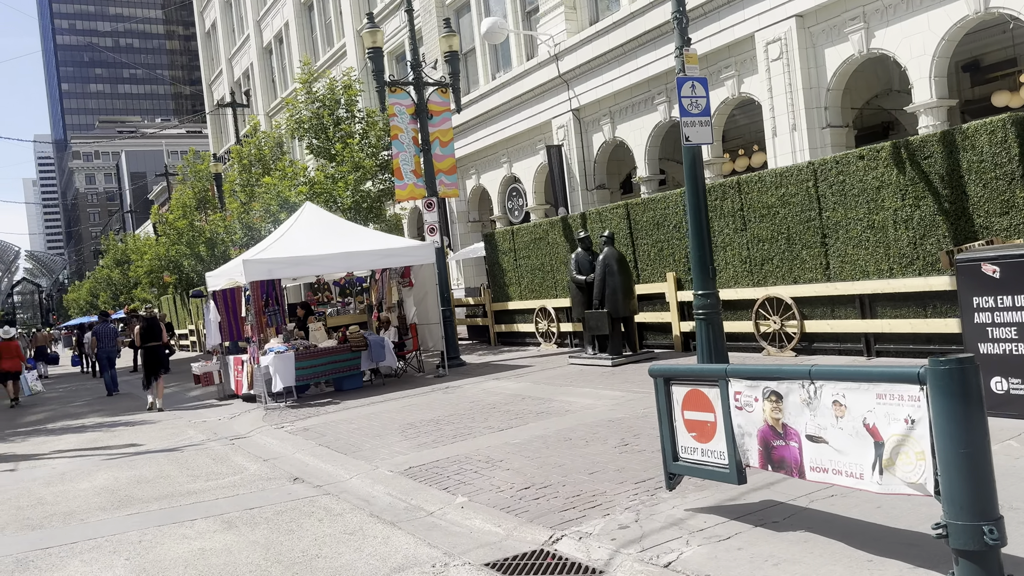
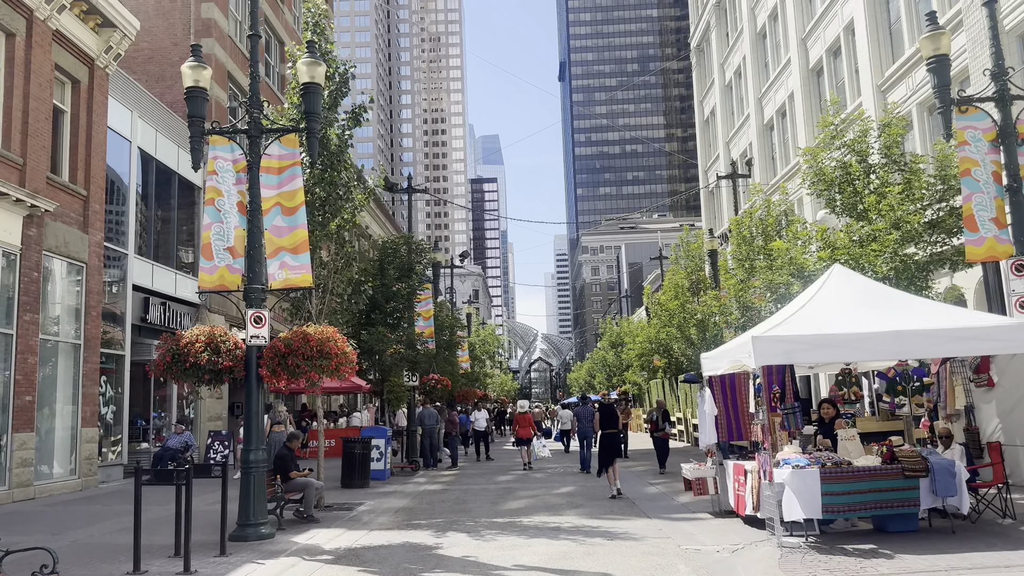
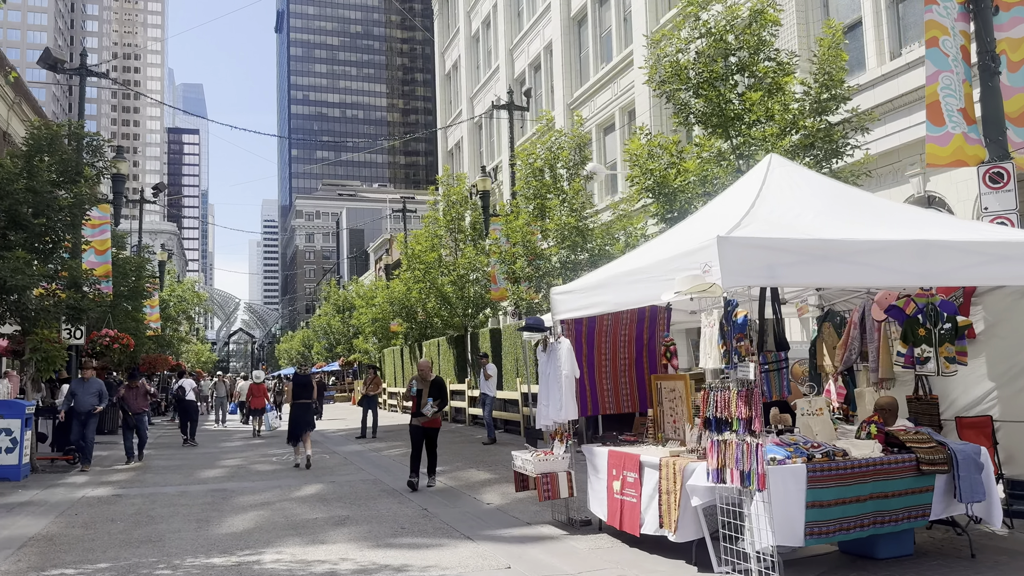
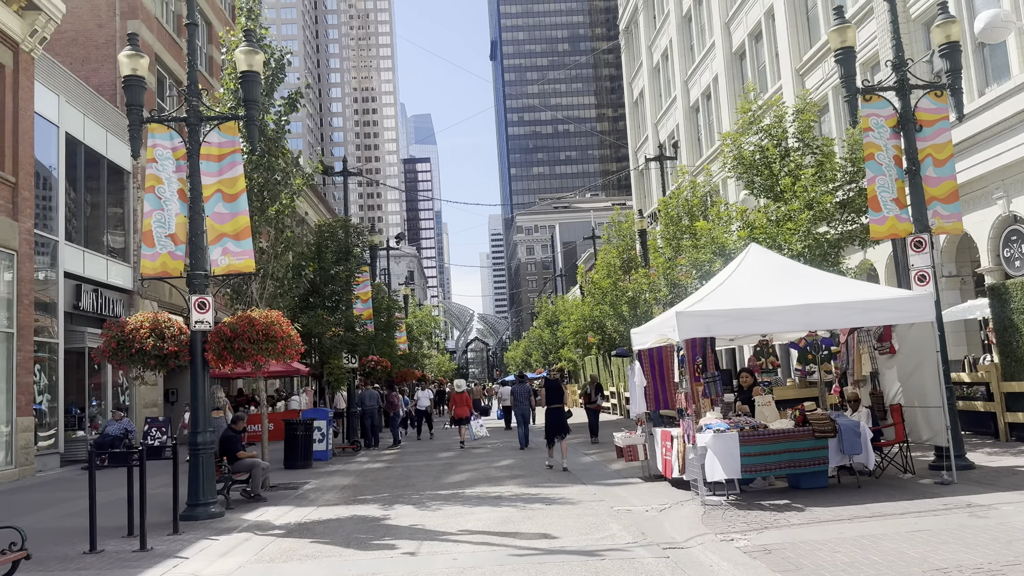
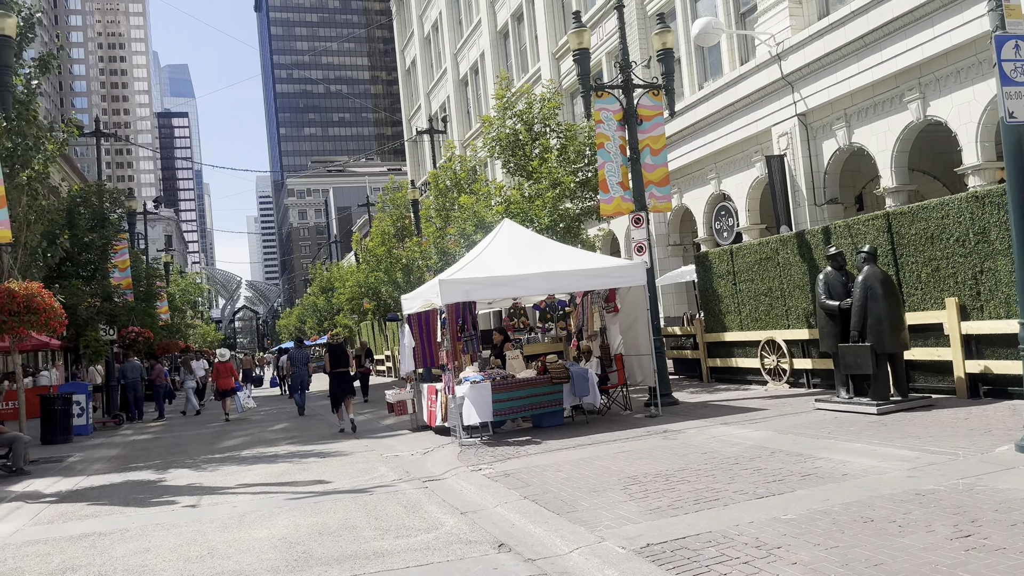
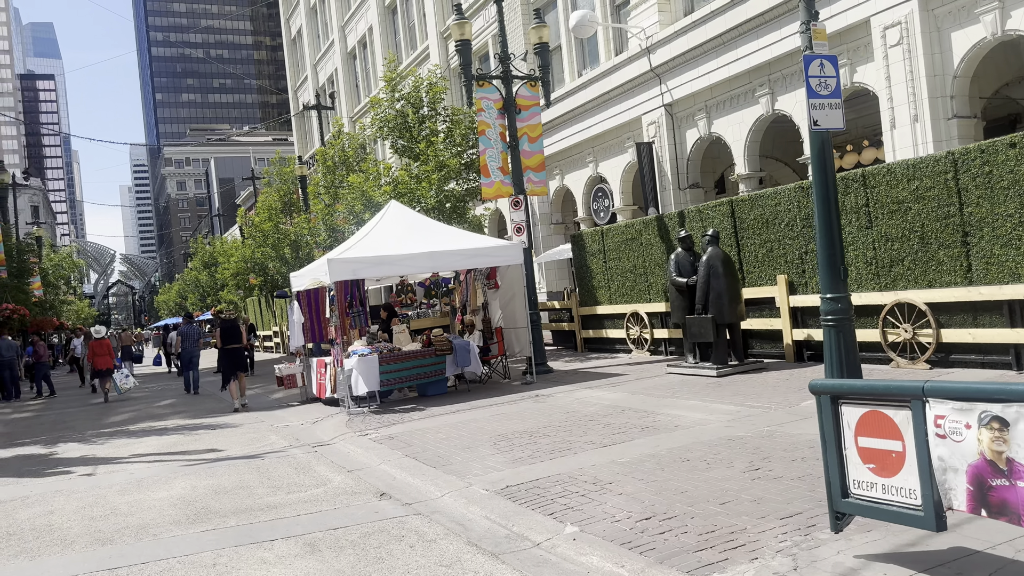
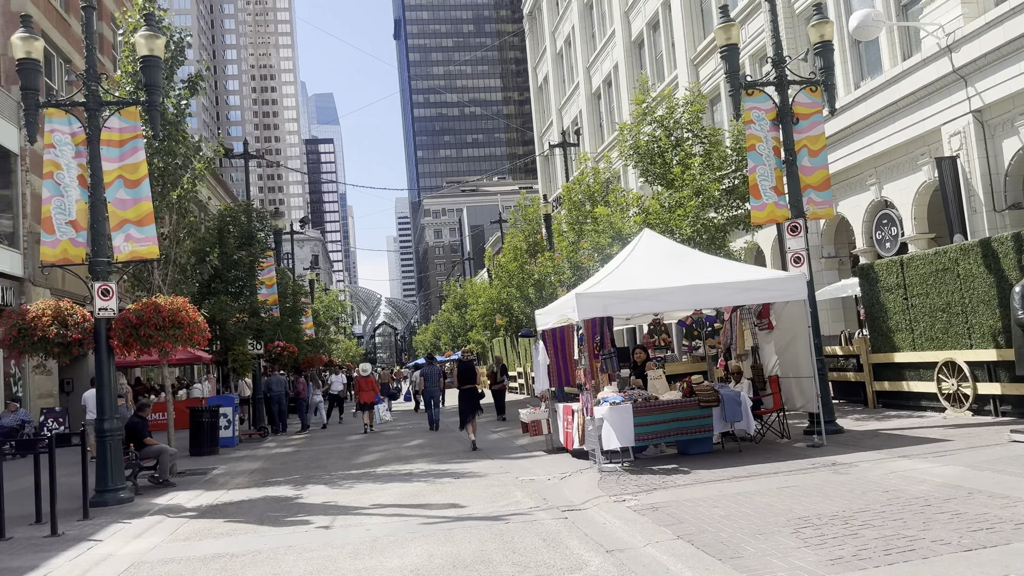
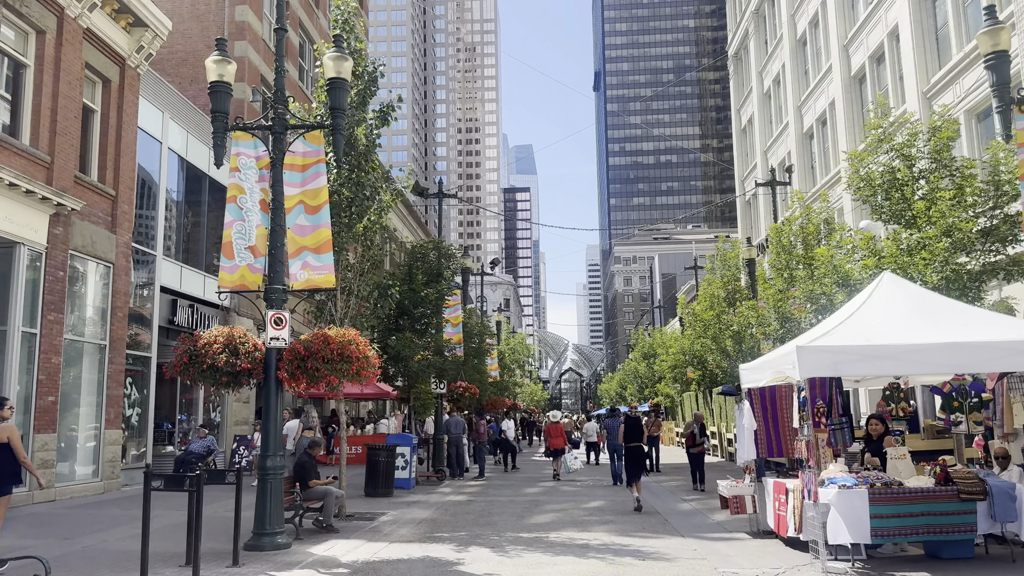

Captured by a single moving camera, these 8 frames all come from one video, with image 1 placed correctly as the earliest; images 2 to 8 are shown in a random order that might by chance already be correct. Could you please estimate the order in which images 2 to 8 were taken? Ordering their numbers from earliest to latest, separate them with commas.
6, 5, 7, 4, 2, 8, 3
